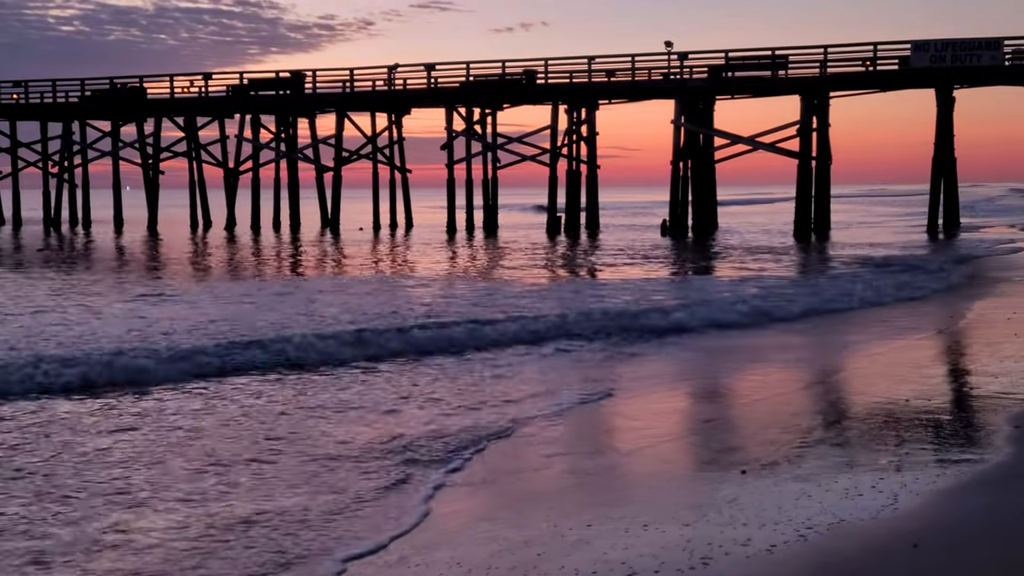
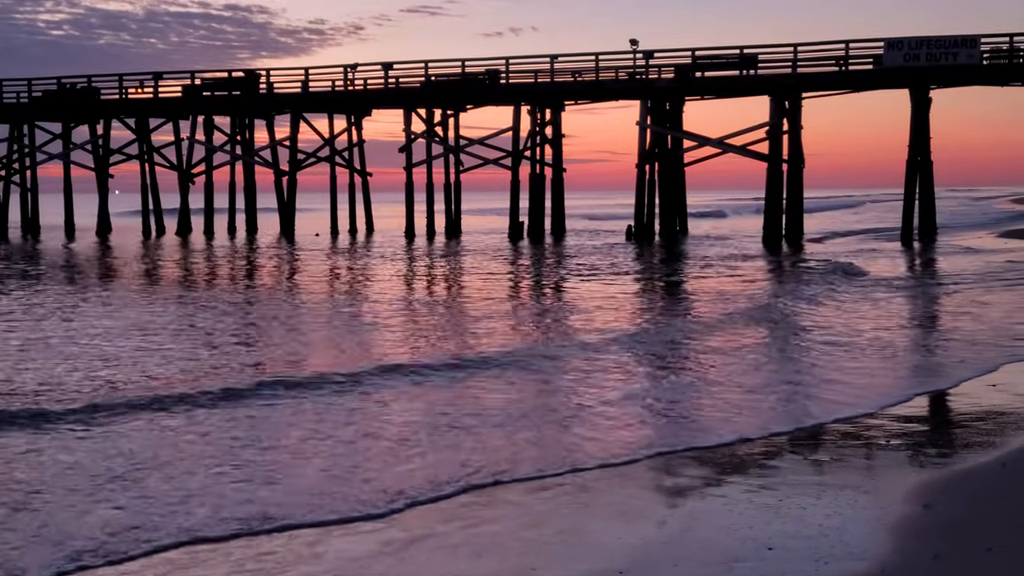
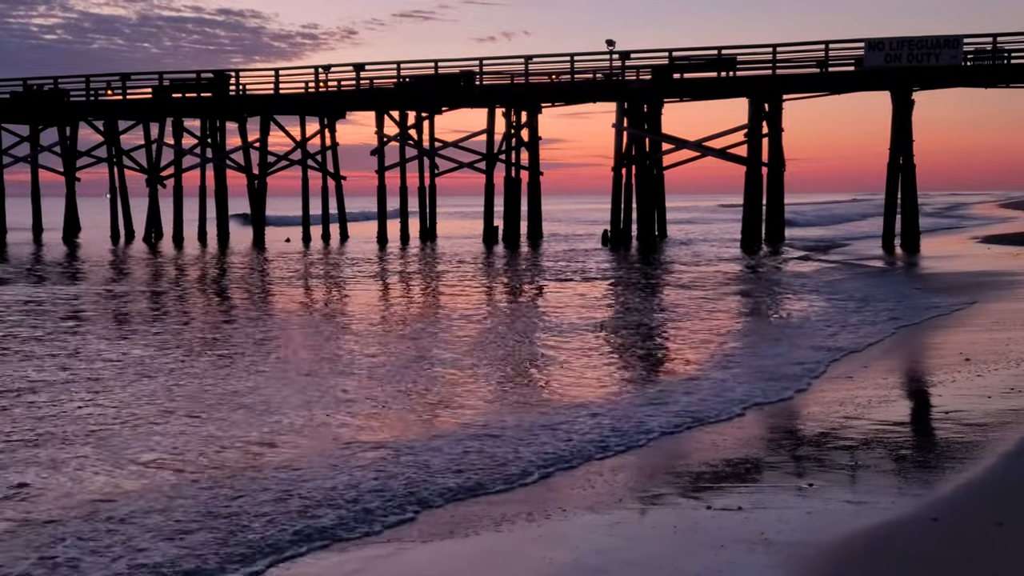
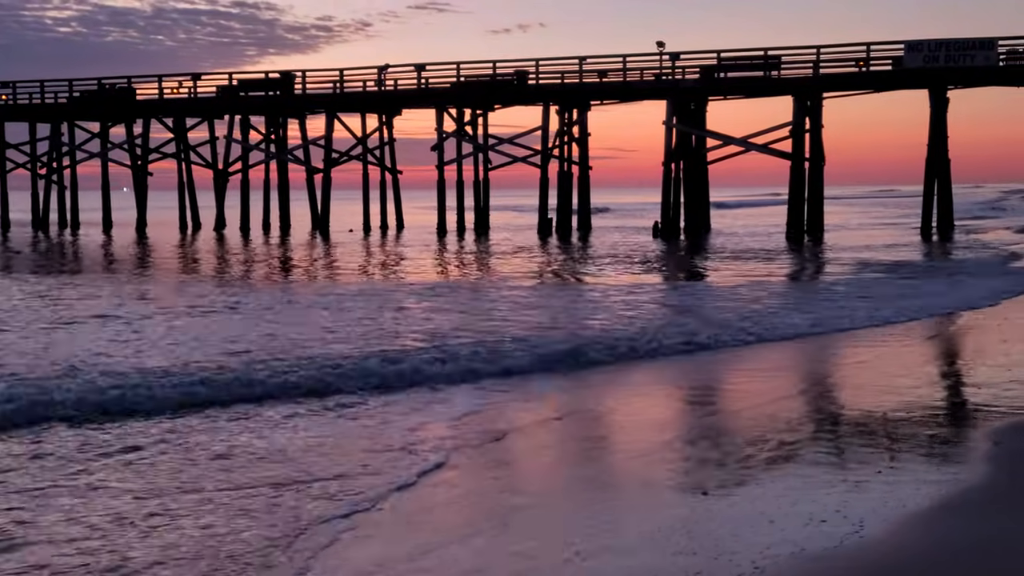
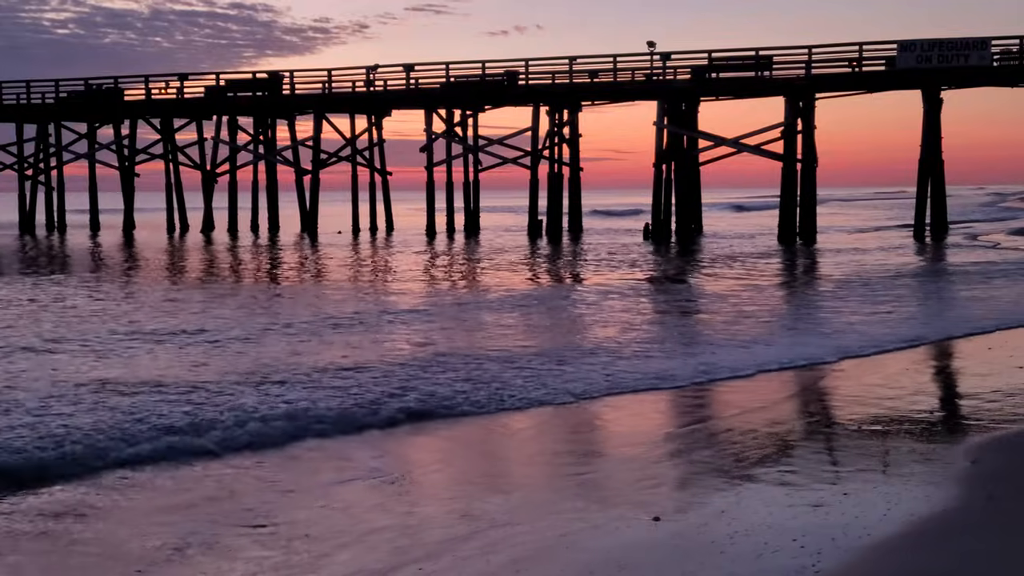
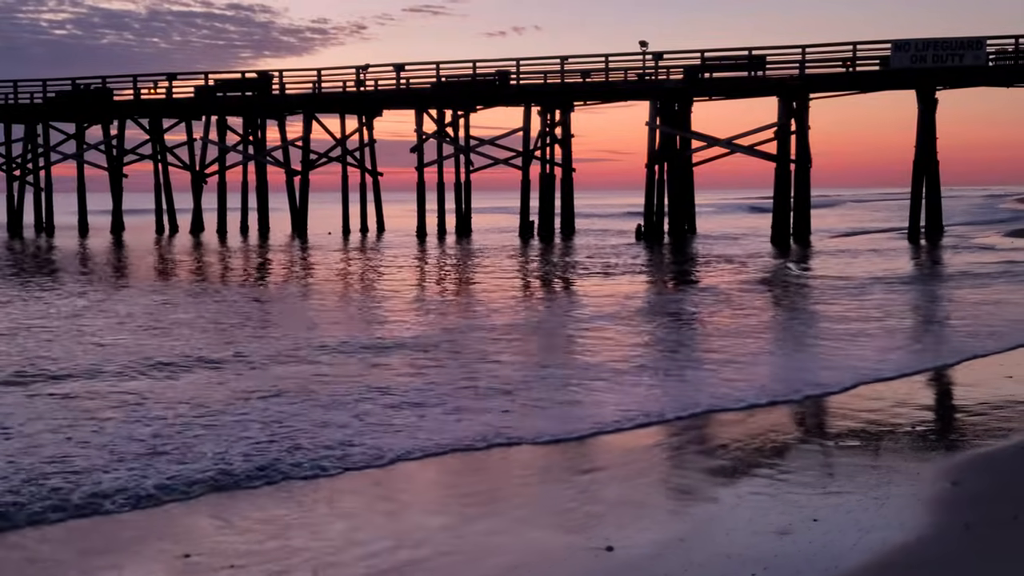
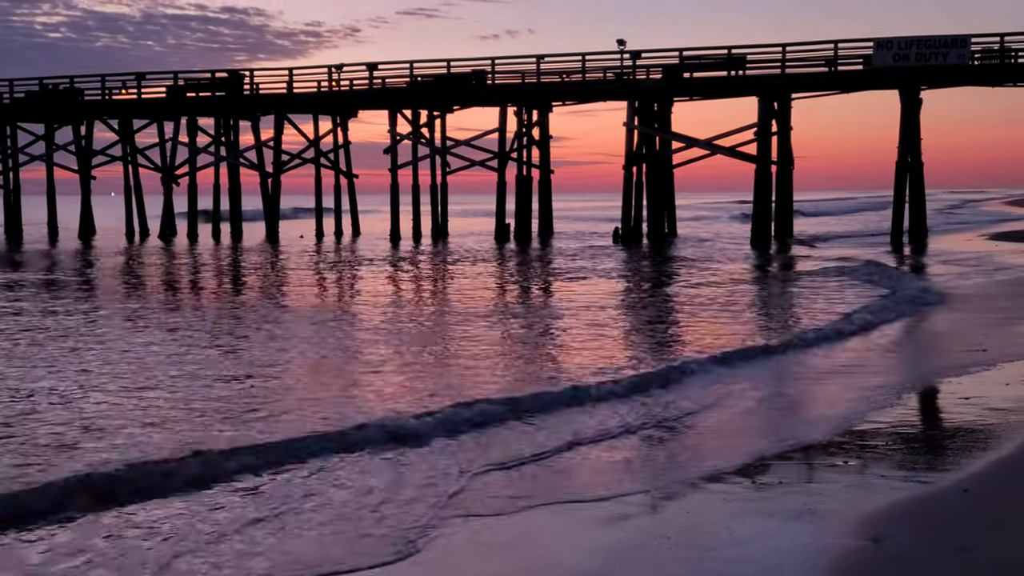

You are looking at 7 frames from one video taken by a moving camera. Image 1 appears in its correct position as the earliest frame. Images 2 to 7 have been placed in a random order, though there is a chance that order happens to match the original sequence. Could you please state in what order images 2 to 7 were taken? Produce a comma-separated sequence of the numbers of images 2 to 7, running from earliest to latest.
4, 5, 6, 2, 7, 3
